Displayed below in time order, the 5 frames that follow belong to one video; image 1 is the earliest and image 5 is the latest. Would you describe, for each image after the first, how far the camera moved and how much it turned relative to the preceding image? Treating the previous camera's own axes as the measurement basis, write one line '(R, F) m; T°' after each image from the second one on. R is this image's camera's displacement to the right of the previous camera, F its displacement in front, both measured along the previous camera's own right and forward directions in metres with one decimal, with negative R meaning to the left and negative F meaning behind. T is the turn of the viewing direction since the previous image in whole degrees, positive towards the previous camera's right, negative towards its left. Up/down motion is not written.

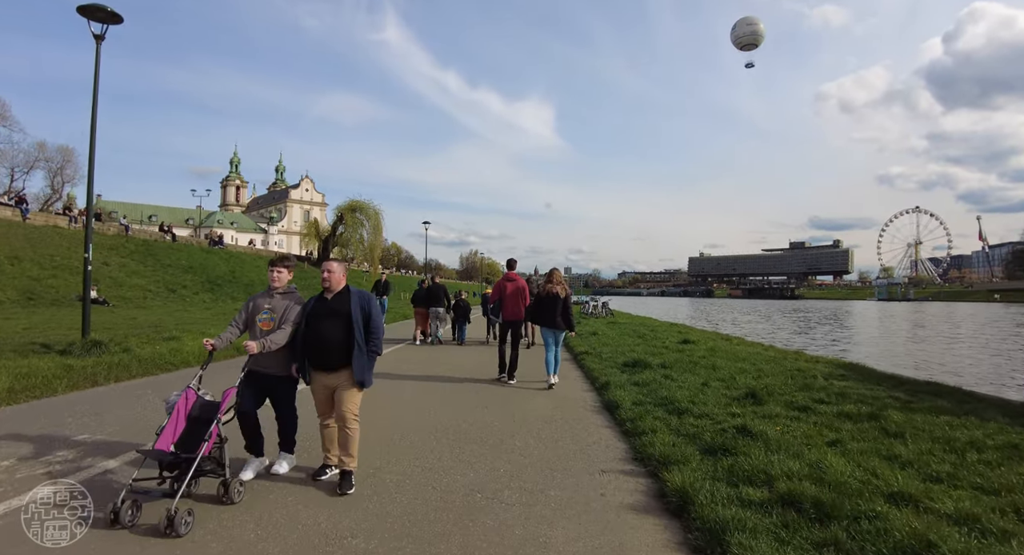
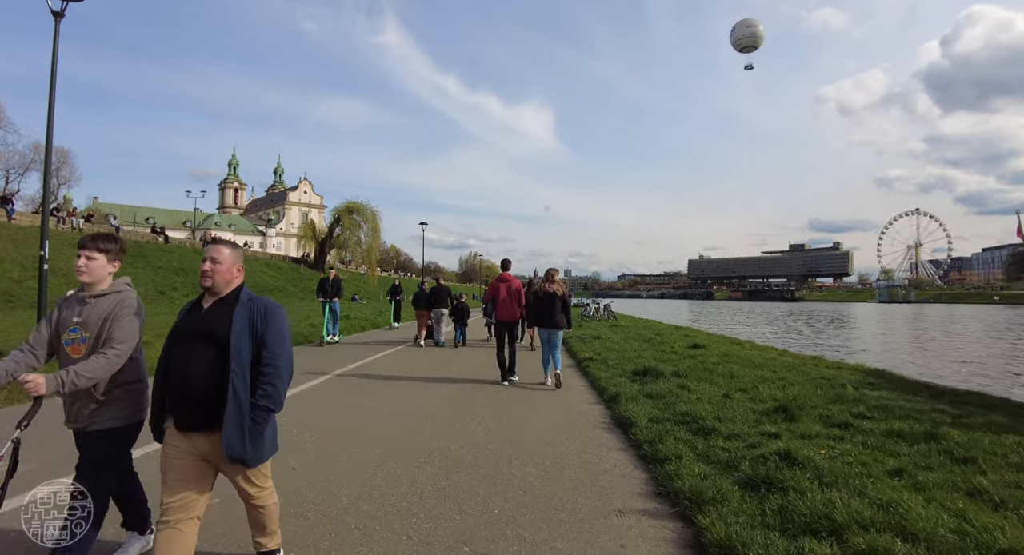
(0.0, +0.8) m; 0°
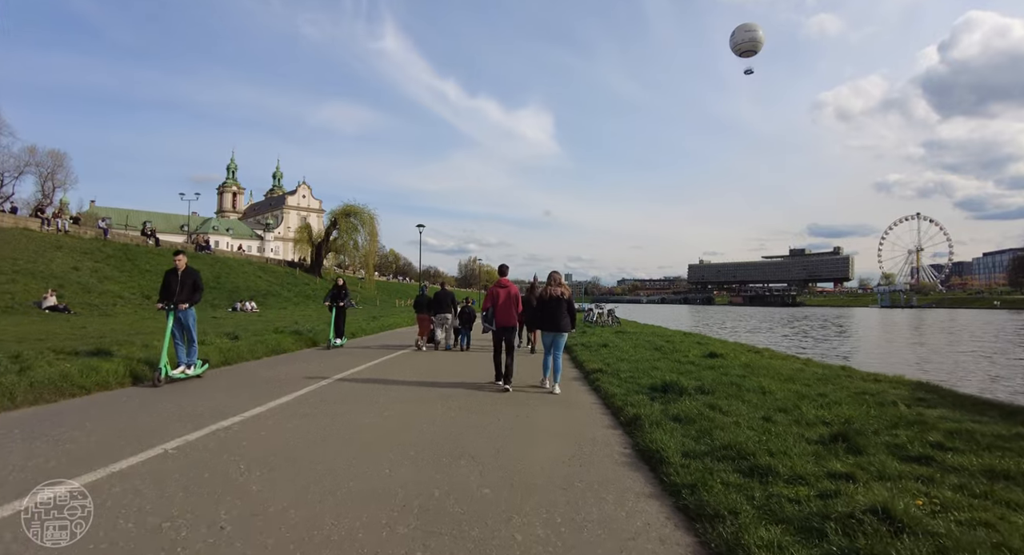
(0.0, +1.1) m; 0°
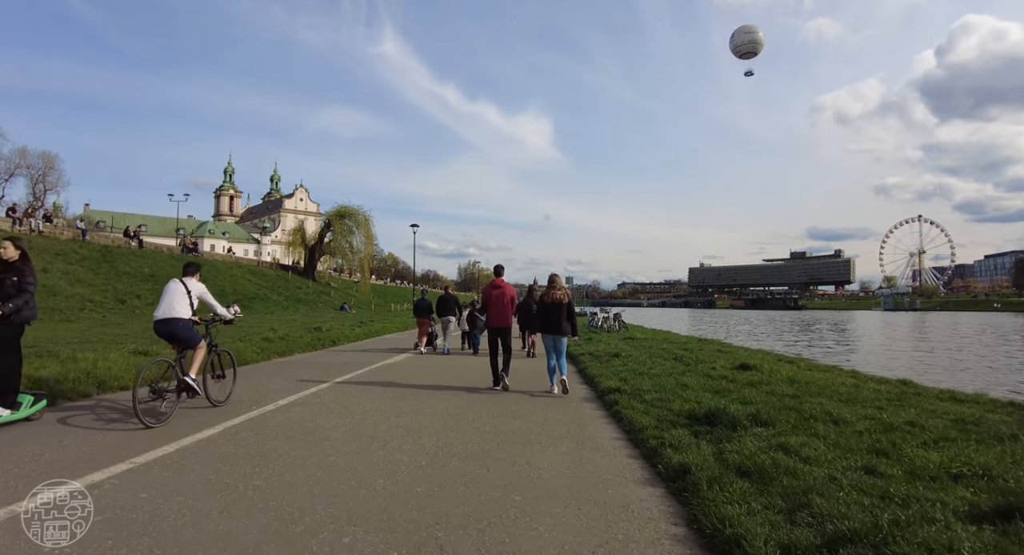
(0.0, +1.8) m; 0°
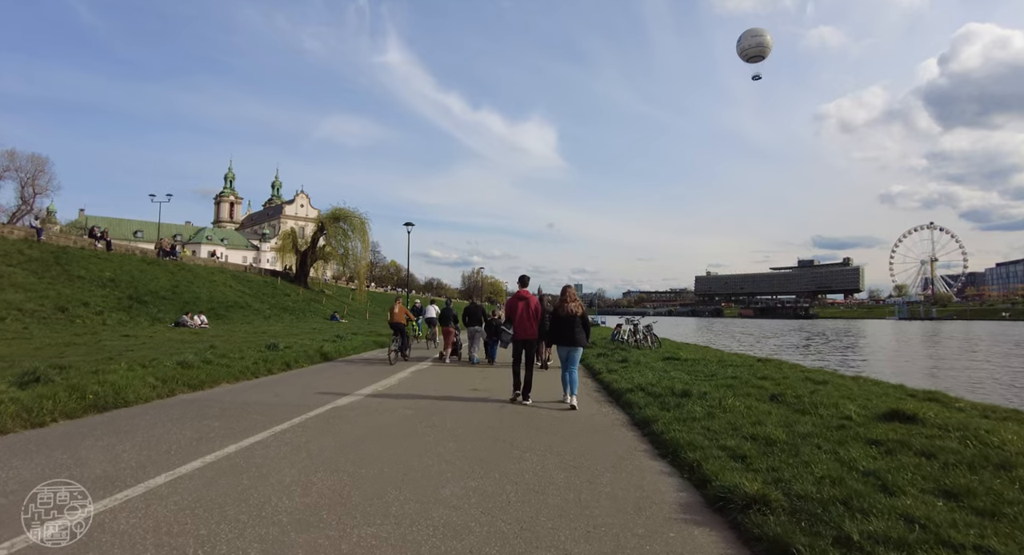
(-0.2, +4.0) m; 0°
